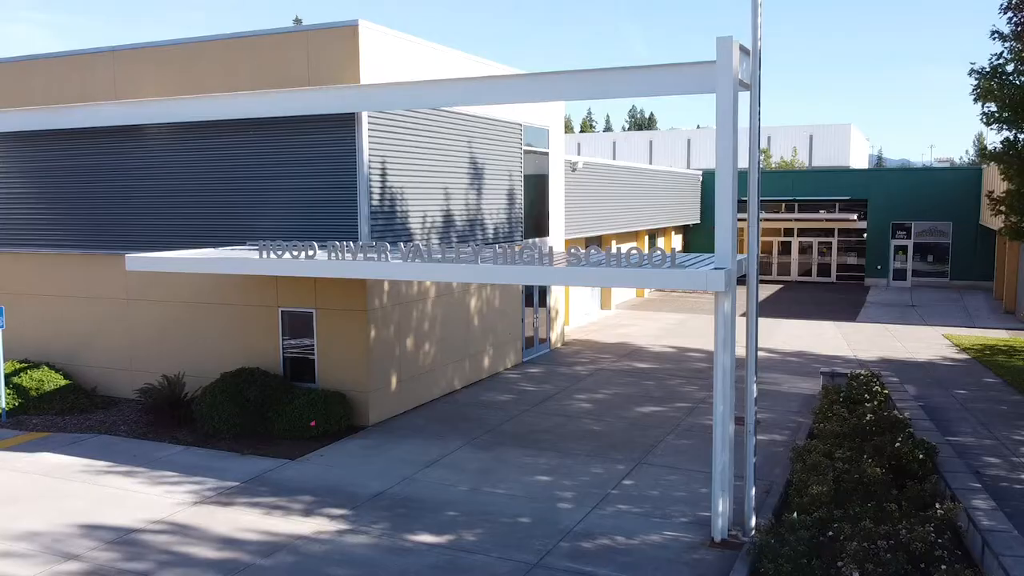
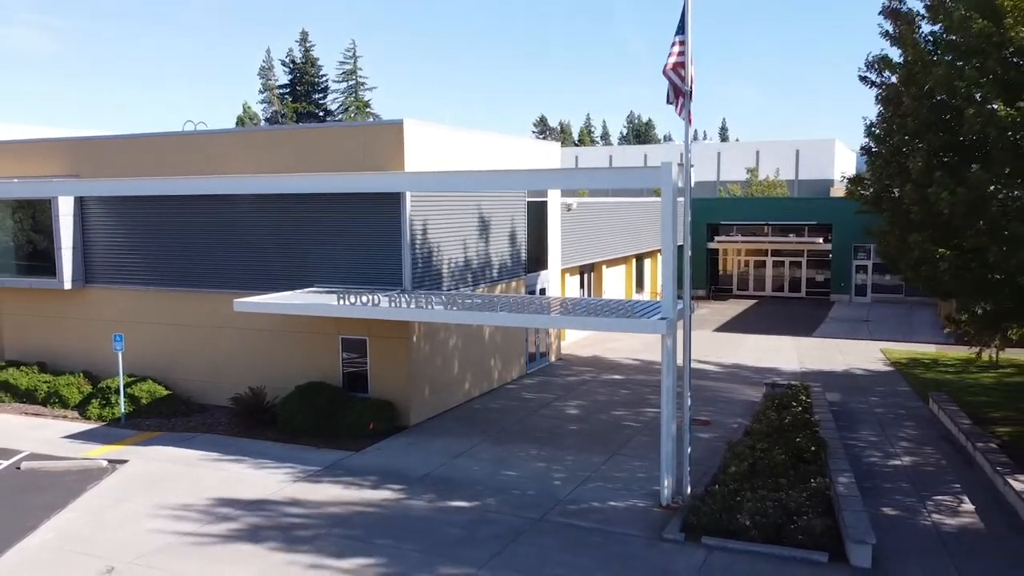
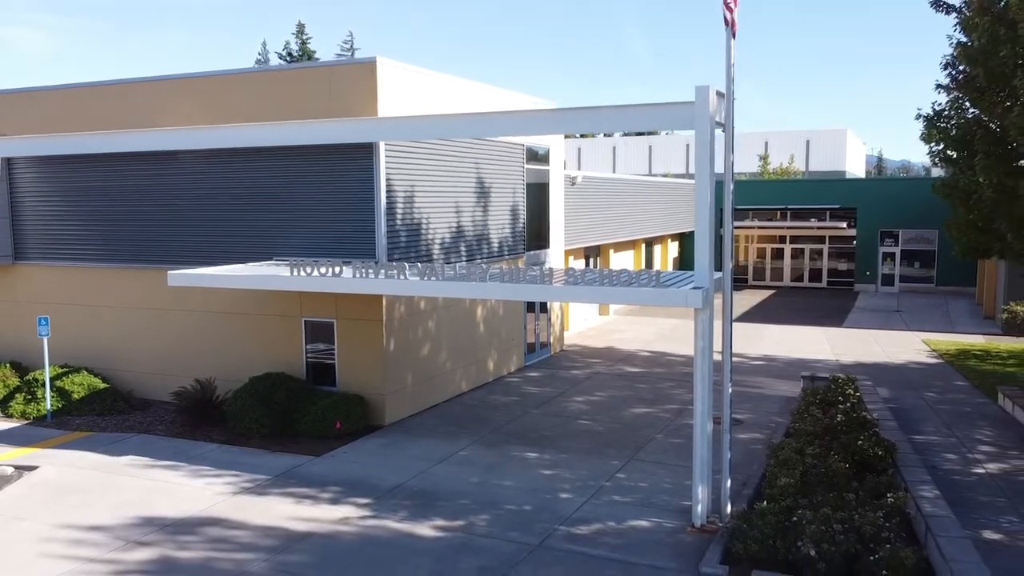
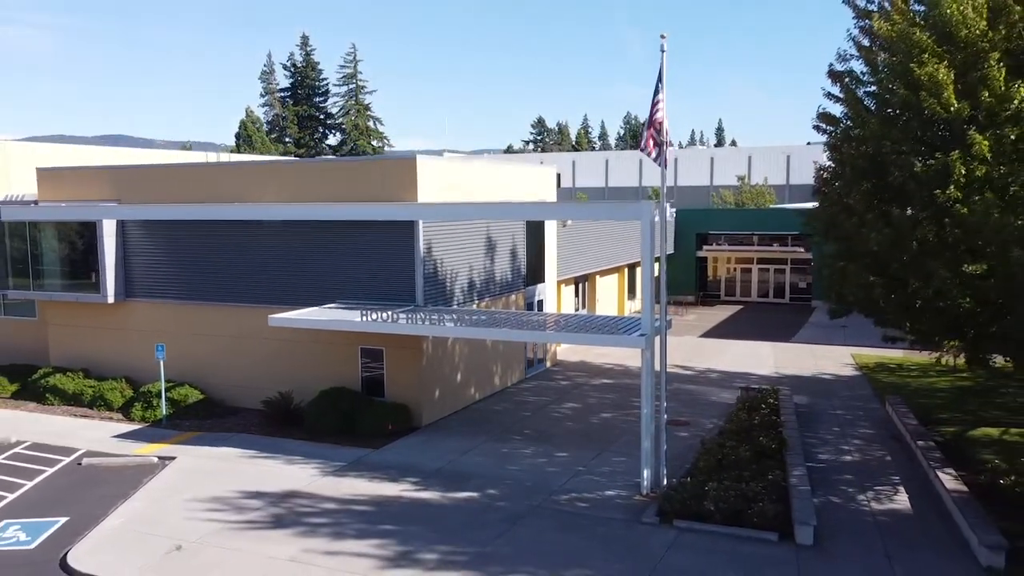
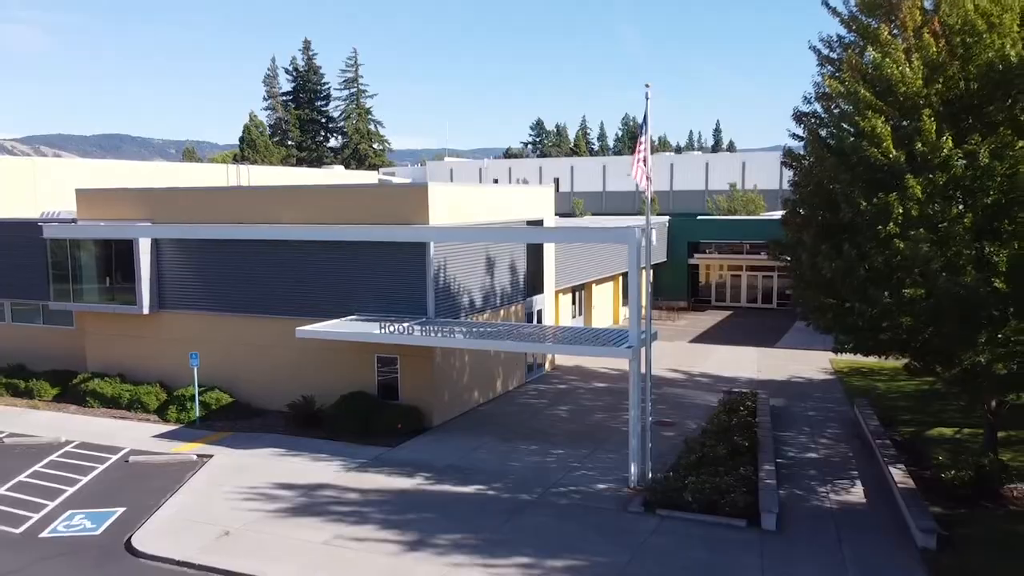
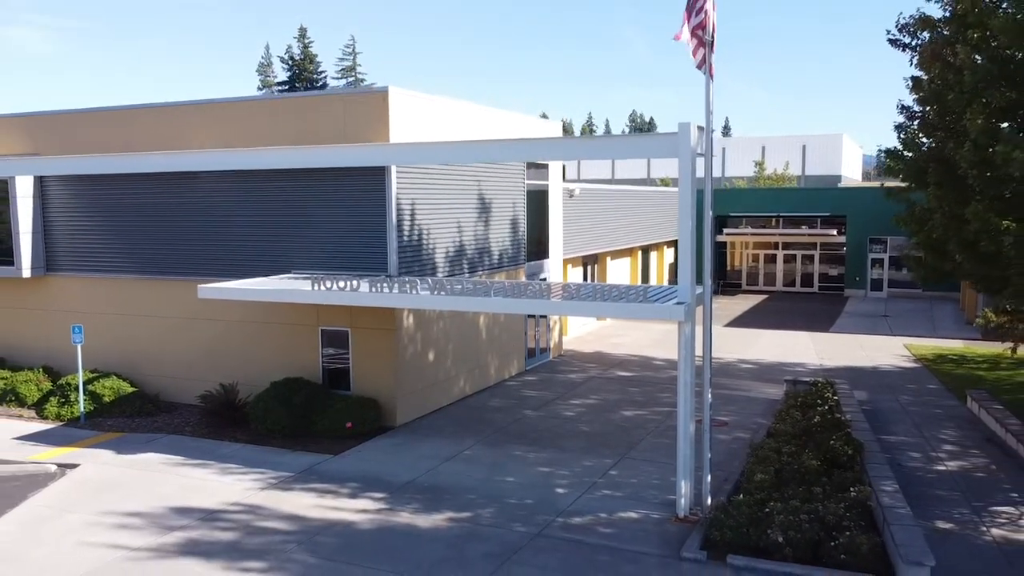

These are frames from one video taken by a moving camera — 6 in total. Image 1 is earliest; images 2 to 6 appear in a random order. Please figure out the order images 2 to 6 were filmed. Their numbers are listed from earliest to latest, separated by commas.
3, 6, 2, 4, 5
